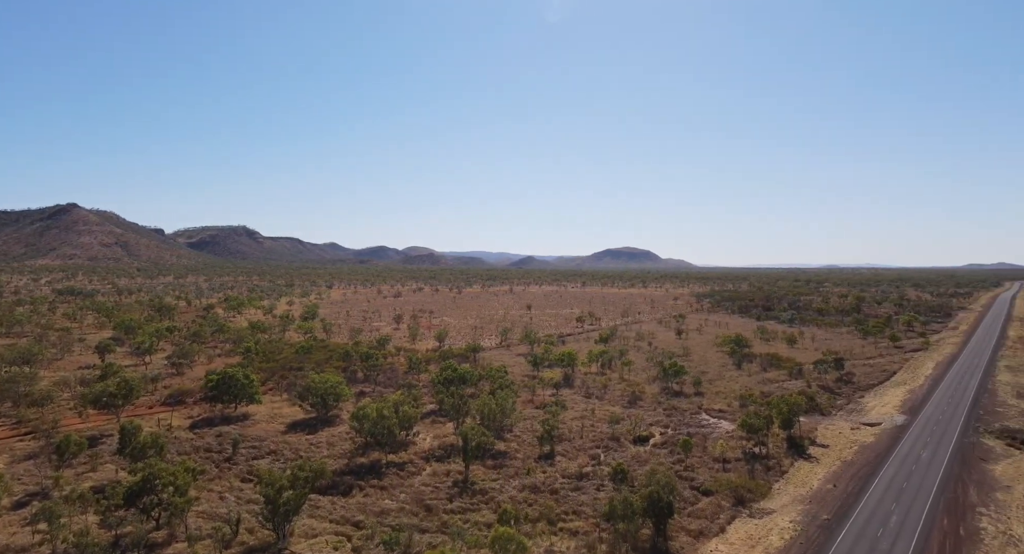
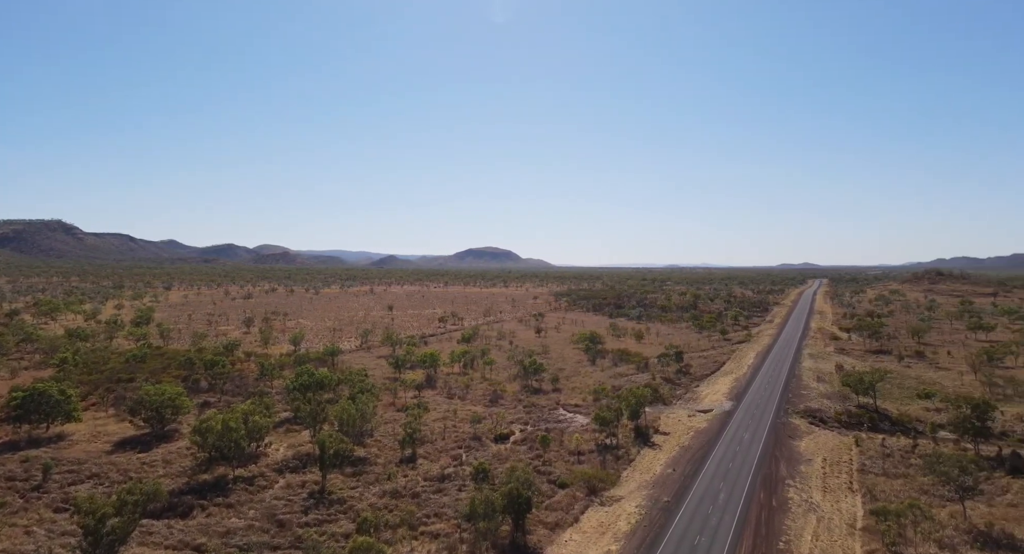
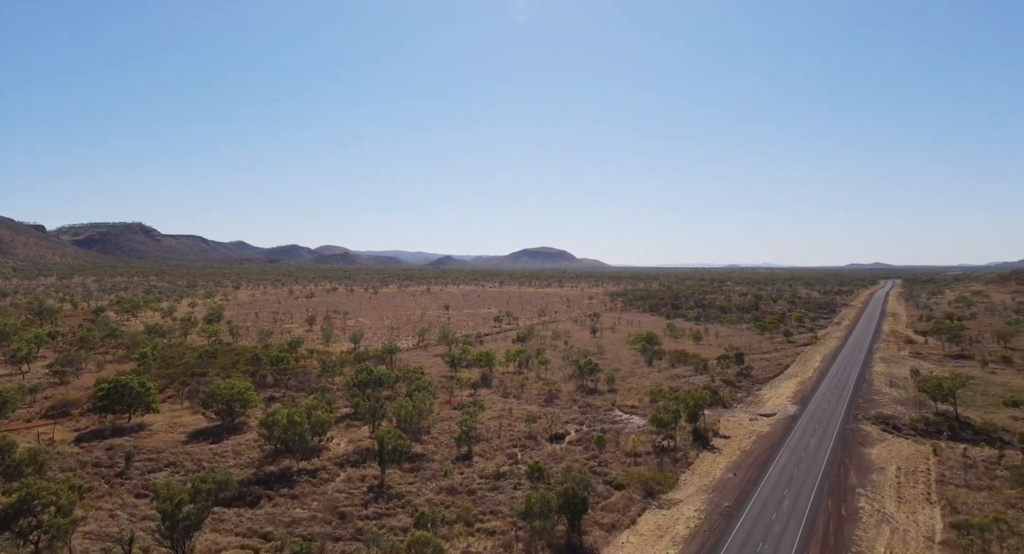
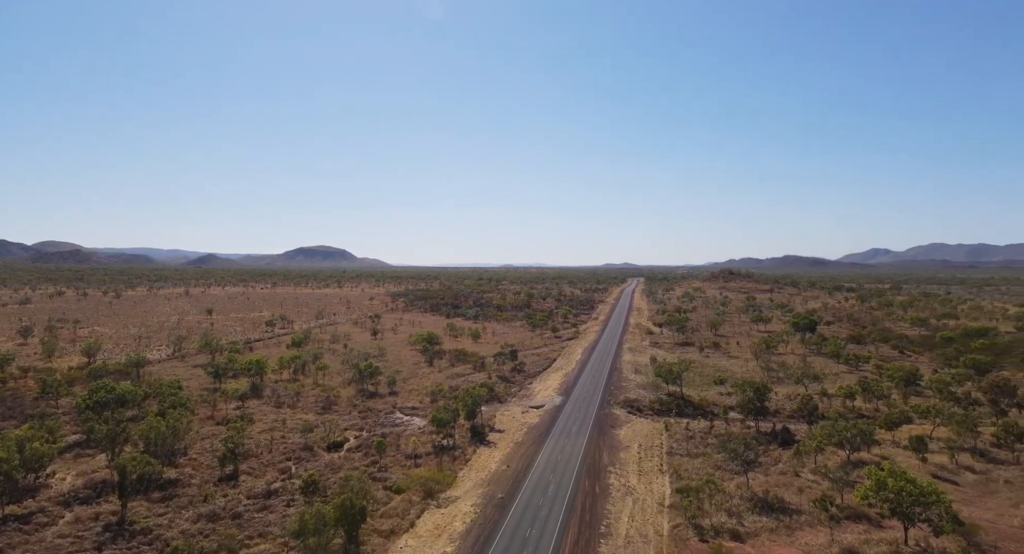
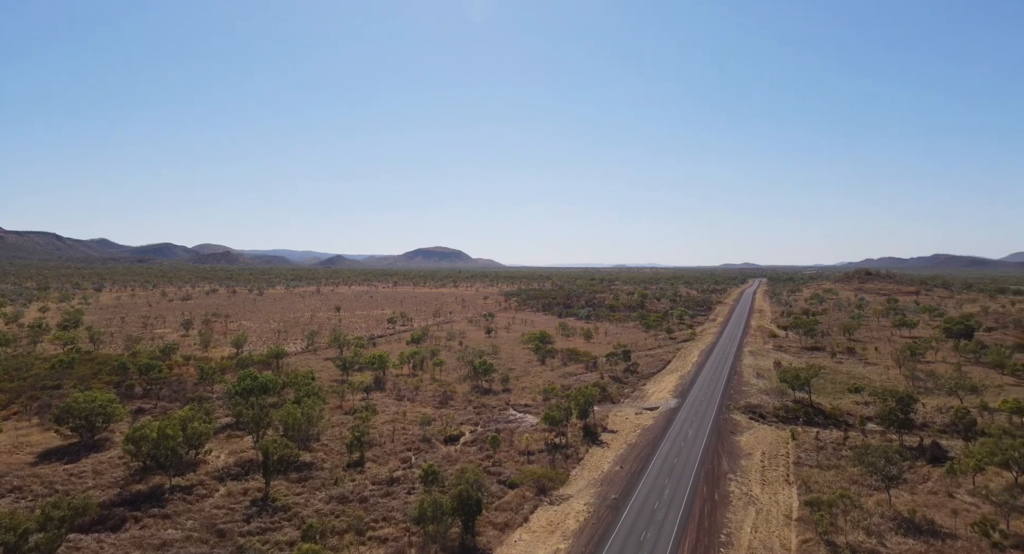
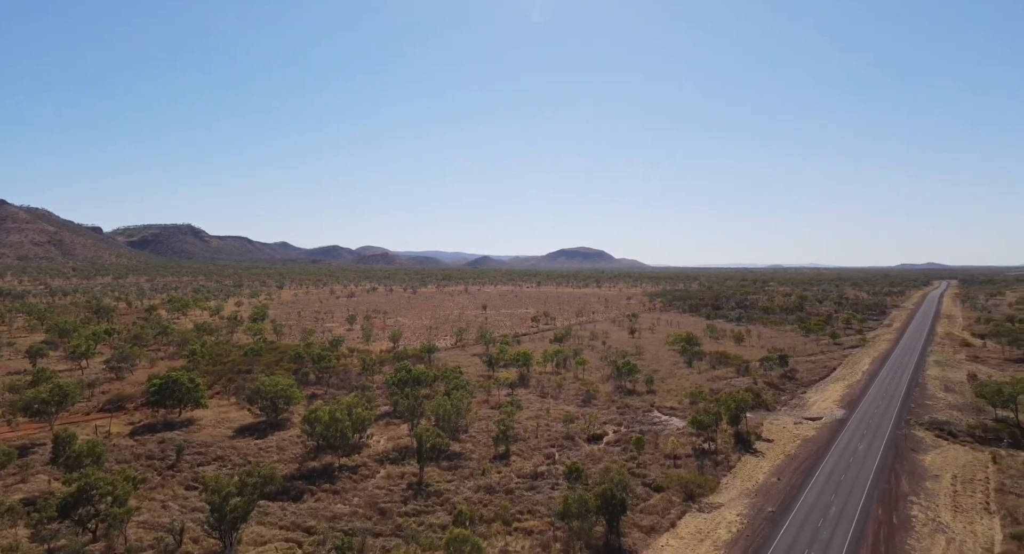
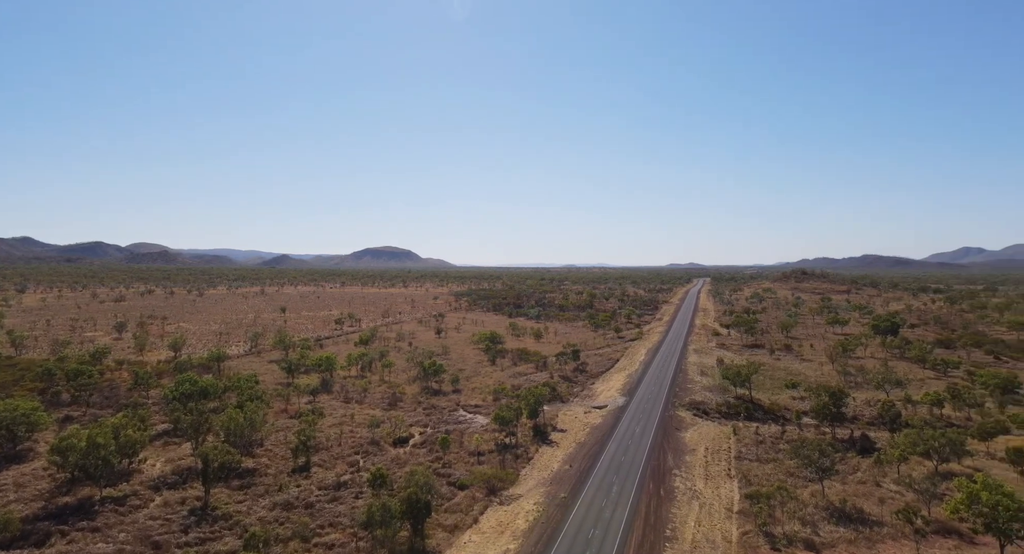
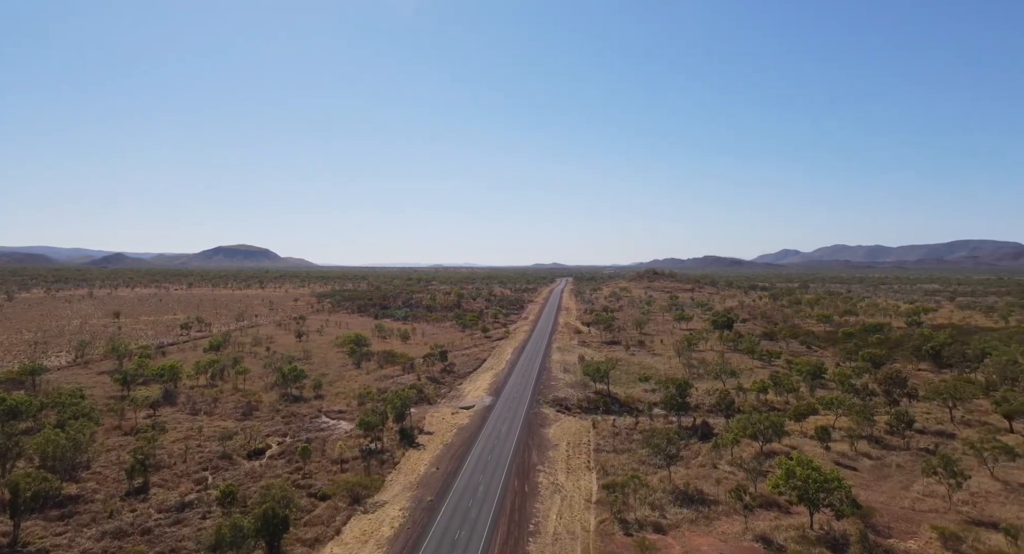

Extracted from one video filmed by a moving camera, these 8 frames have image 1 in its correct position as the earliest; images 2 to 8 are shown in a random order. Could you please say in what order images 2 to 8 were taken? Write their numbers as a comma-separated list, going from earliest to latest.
6, 3, 2, 5, 7, 4, 8
